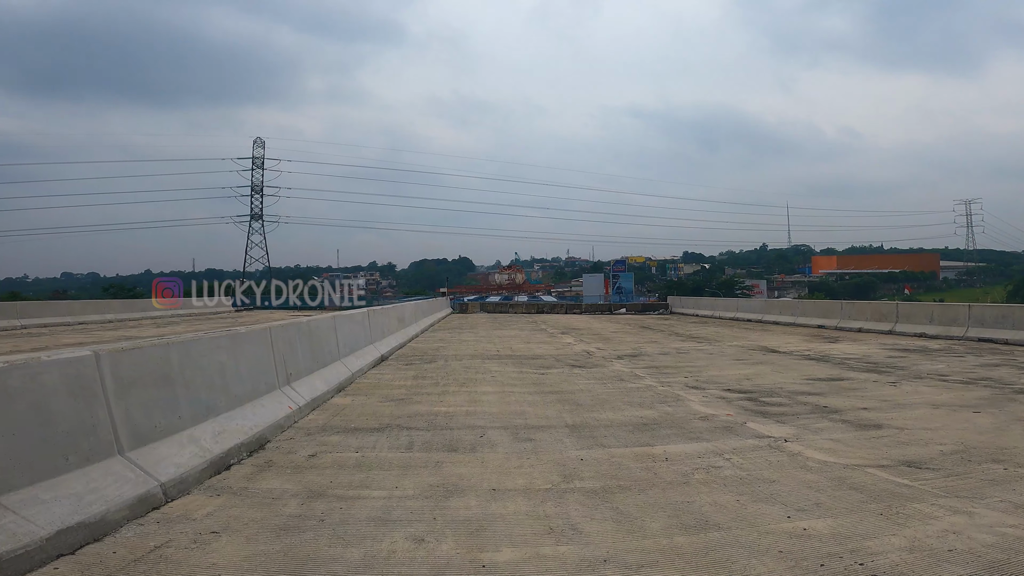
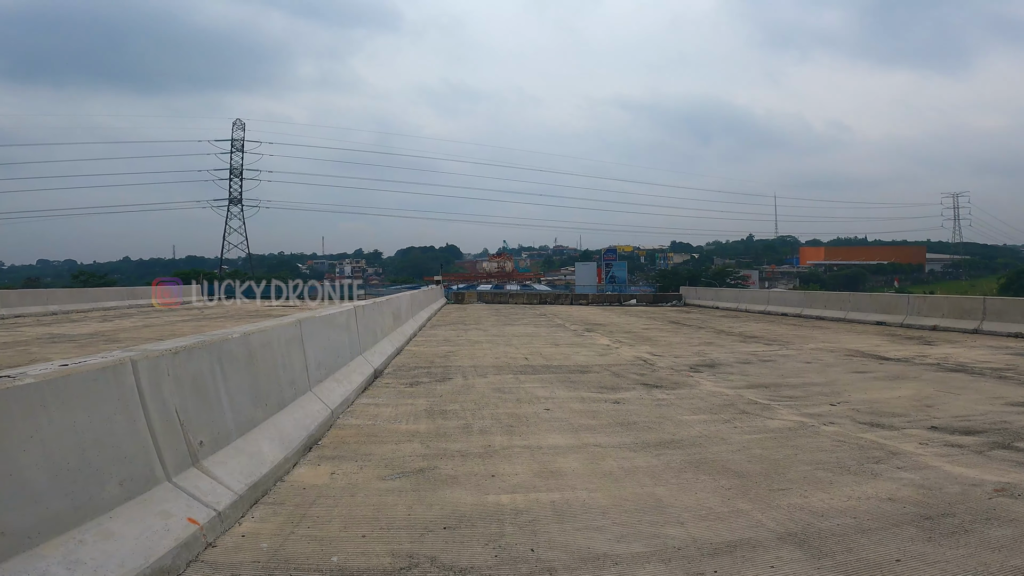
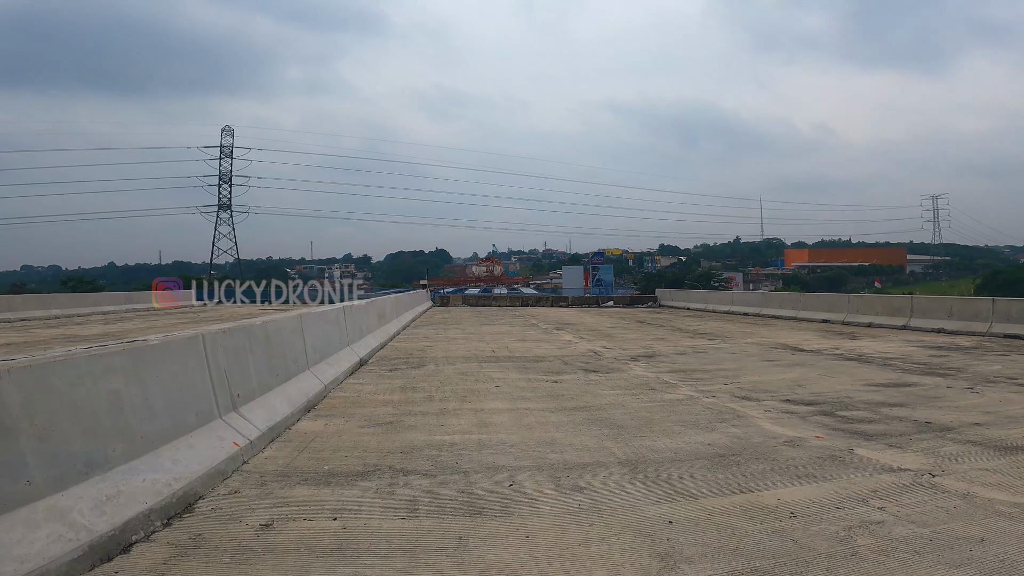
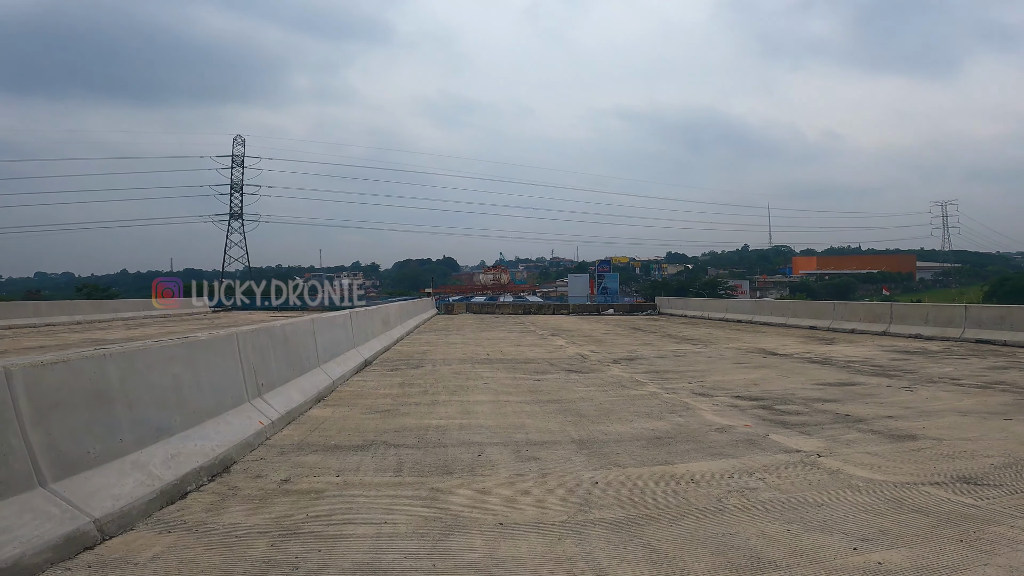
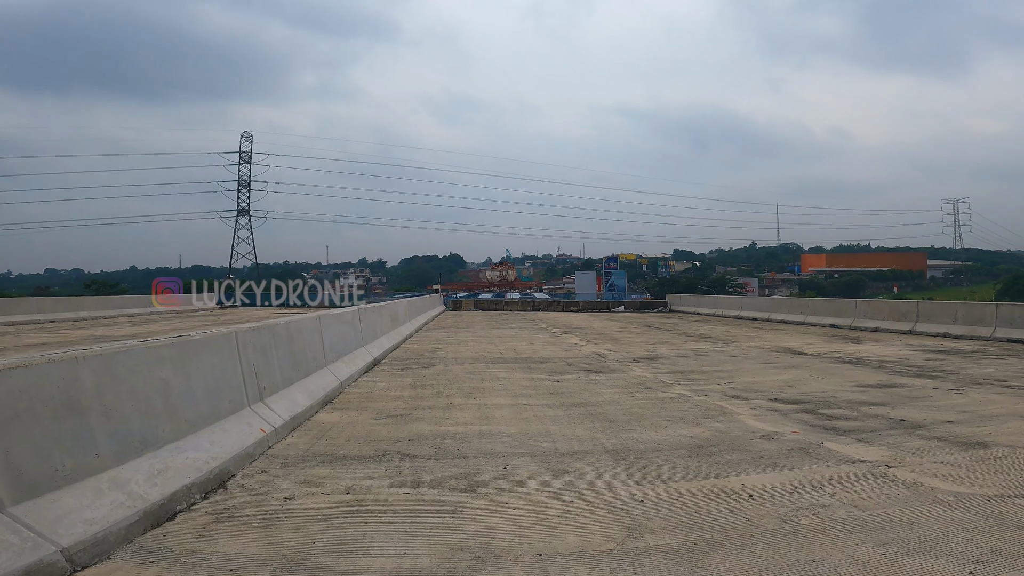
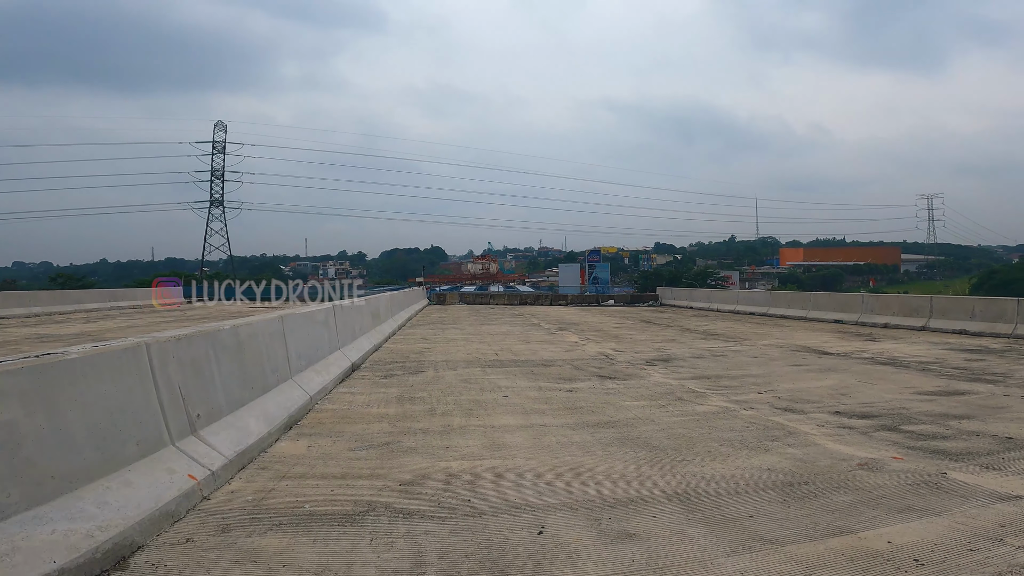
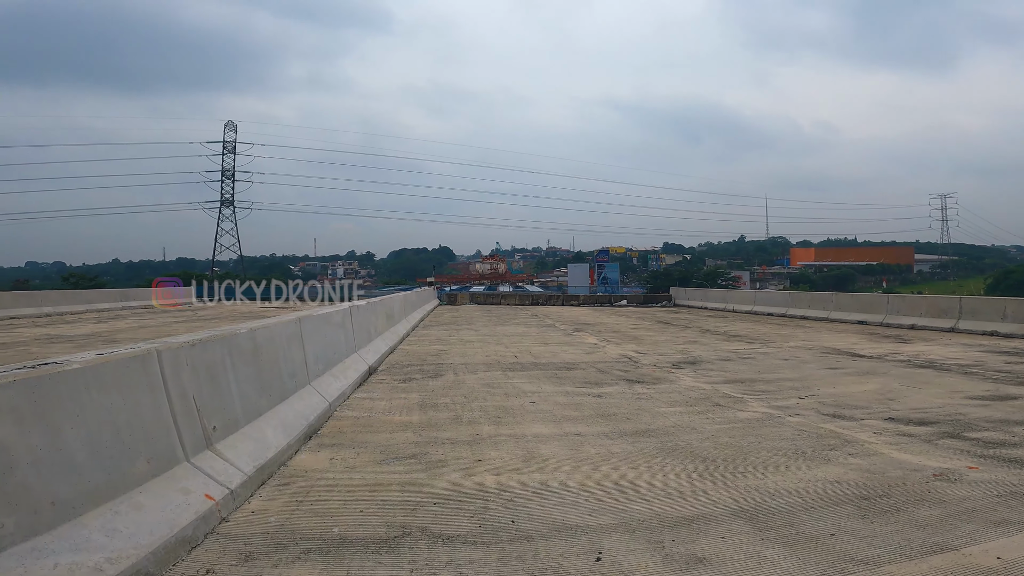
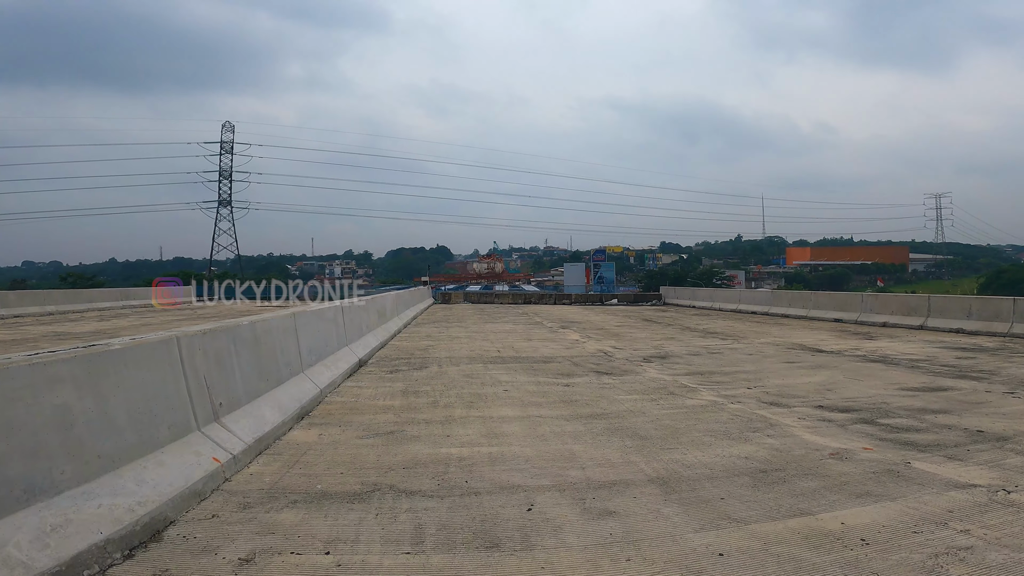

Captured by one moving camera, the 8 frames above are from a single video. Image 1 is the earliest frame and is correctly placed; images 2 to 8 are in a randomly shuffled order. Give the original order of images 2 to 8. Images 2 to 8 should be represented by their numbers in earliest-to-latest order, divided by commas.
4, 5, 3, 8, 6, 7, 2
